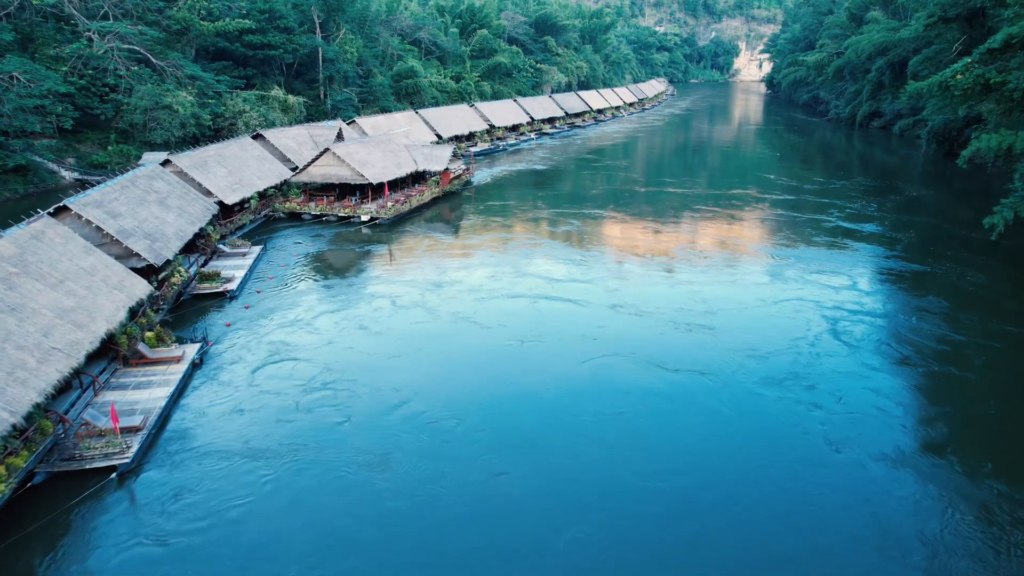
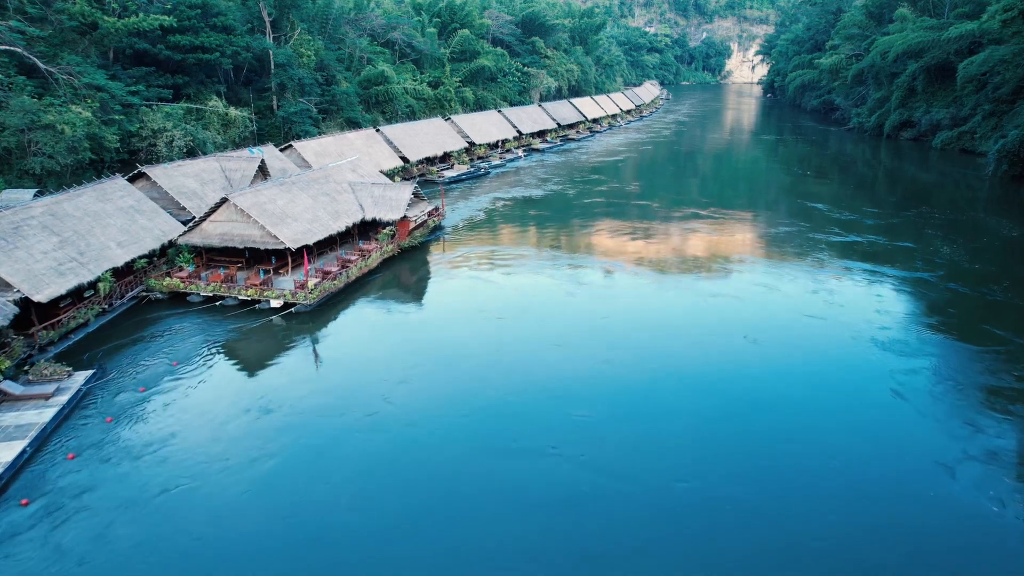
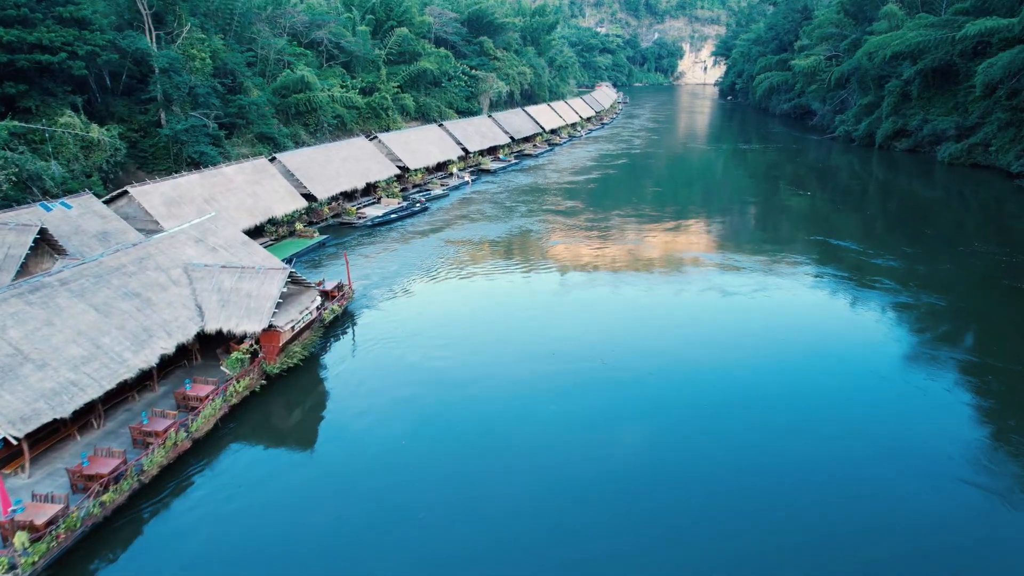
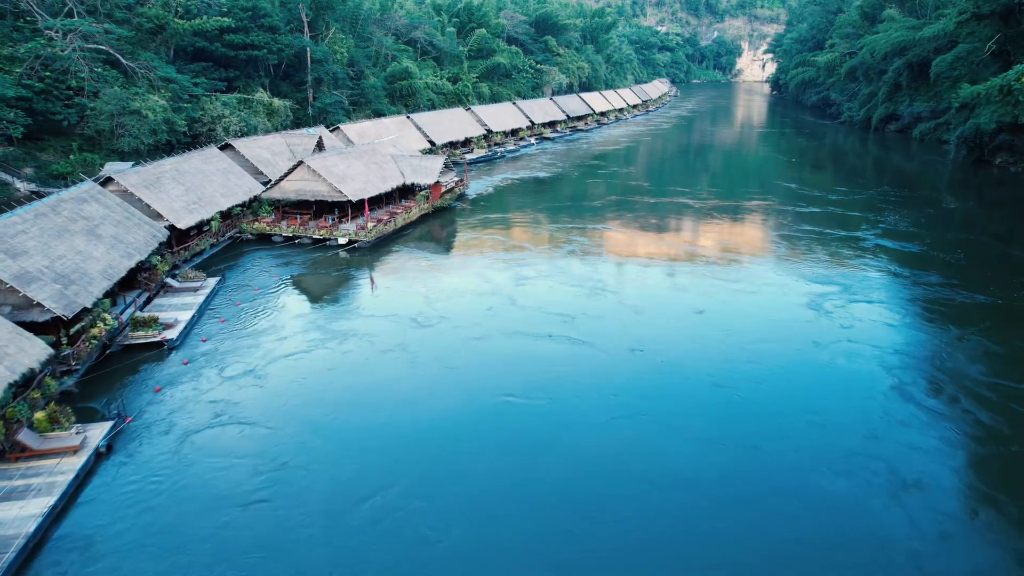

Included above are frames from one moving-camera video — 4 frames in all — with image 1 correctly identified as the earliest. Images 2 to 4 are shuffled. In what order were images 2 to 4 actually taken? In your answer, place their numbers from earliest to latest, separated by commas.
4, 2, 3
